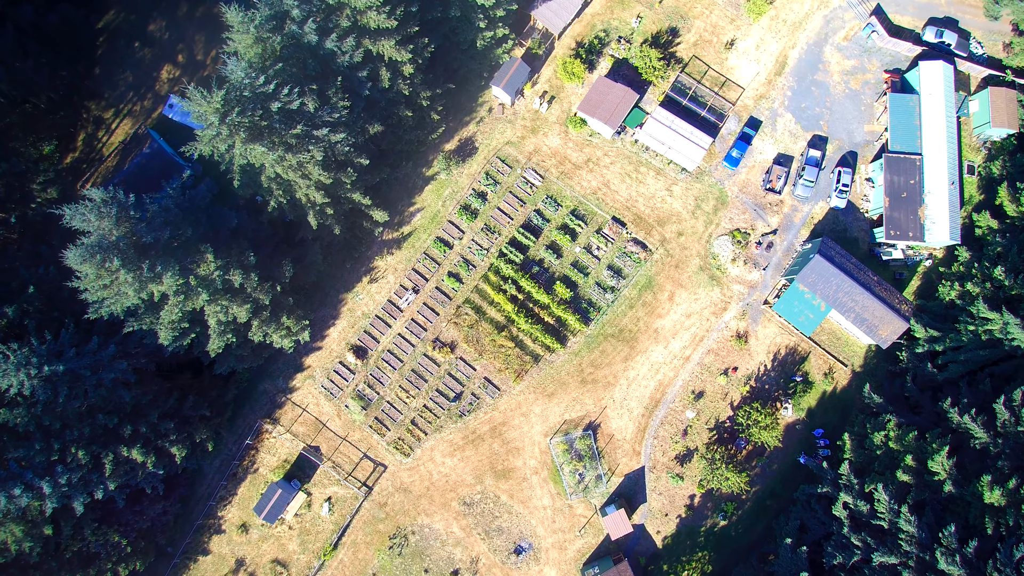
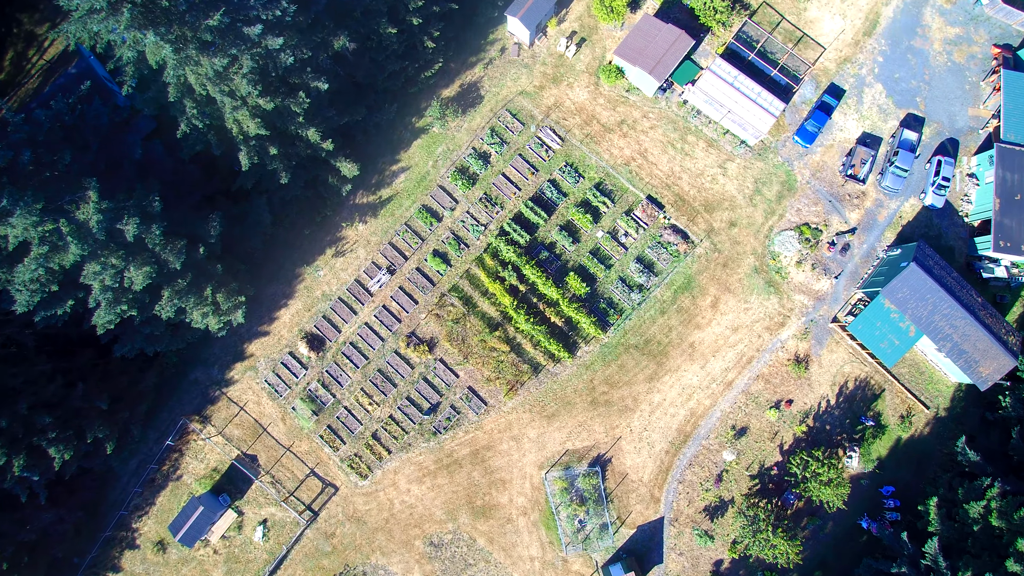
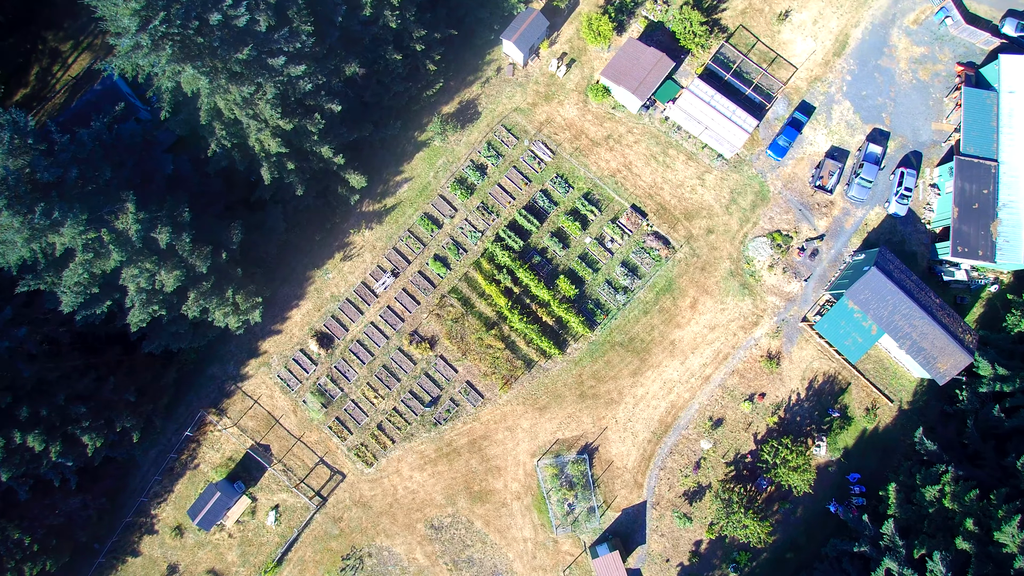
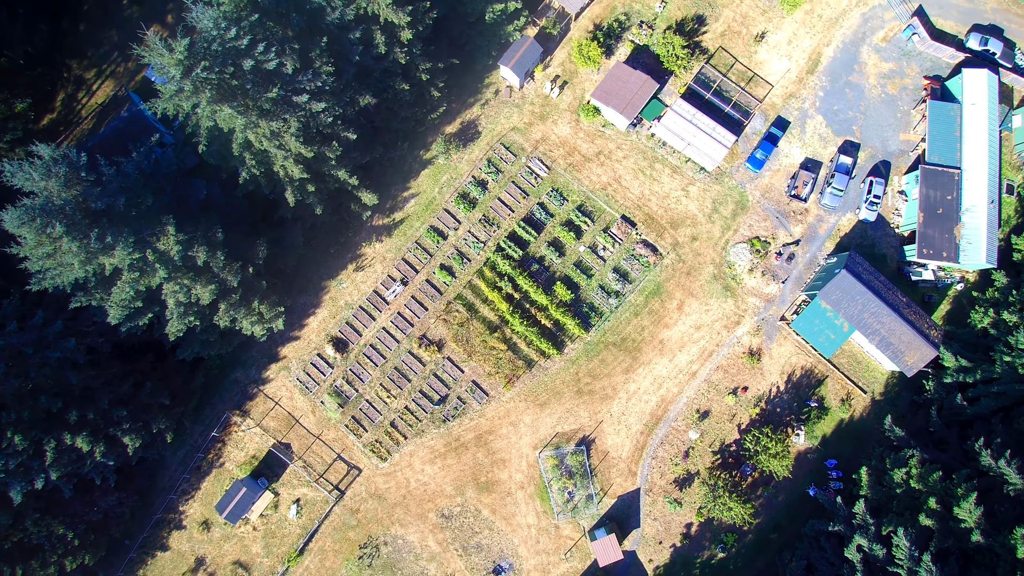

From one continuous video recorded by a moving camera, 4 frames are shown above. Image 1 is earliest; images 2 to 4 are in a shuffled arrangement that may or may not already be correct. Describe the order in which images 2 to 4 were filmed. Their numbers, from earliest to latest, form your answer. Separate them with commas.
4, 3, 2
